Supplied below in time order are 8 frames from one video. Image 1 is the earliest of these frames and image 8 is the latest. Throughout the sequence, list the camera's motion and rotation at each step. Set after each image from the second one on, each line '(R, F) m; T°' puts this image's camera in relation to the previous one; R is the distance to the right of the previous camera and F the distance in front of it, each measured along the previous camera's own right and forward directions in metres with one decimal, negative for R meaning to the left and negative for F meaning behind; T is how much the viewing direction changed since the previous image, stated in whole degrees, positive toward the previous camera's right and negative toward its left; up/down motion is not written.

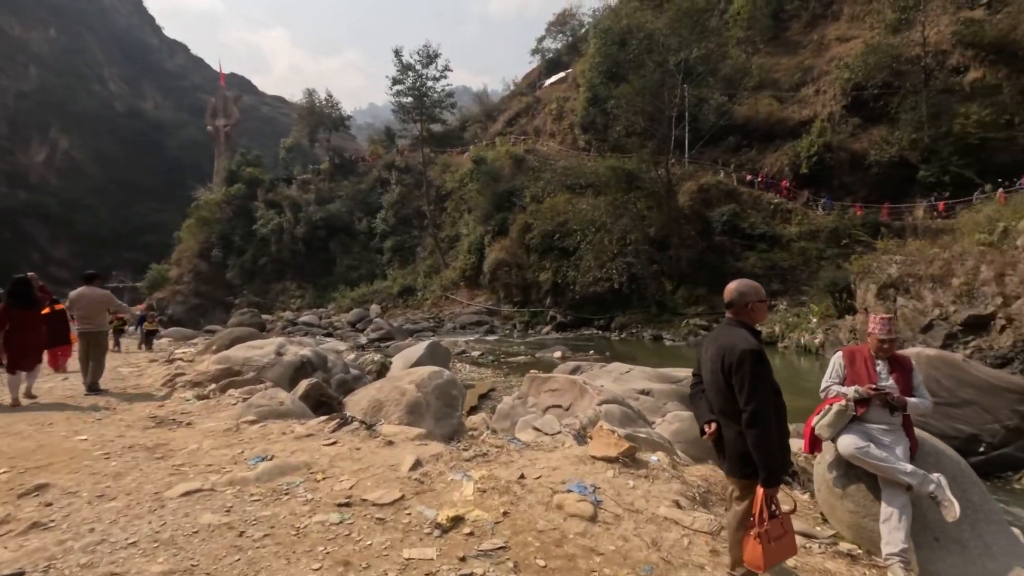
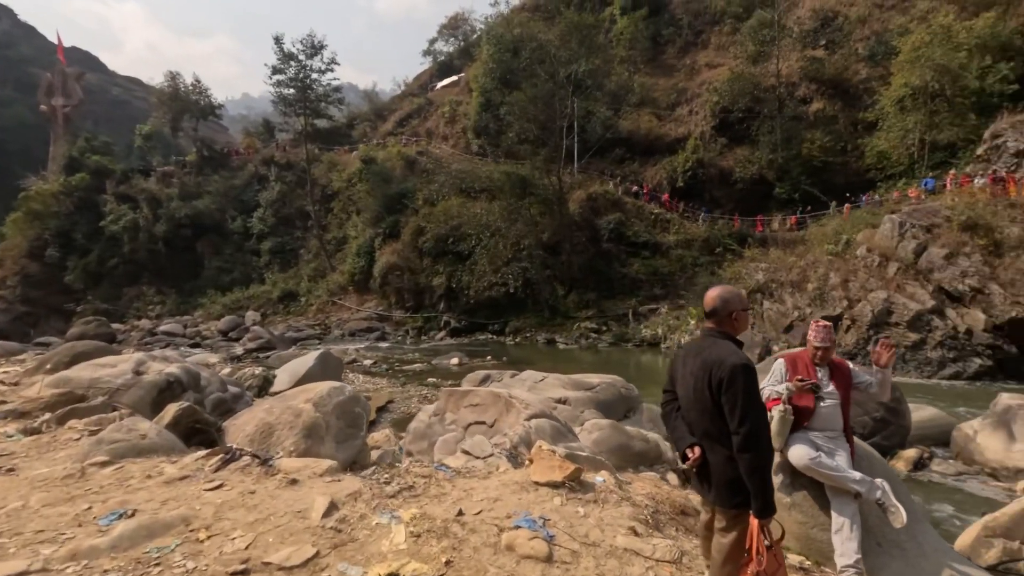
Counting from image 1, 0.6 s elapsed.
(-0.2, +0.4) m; +12°
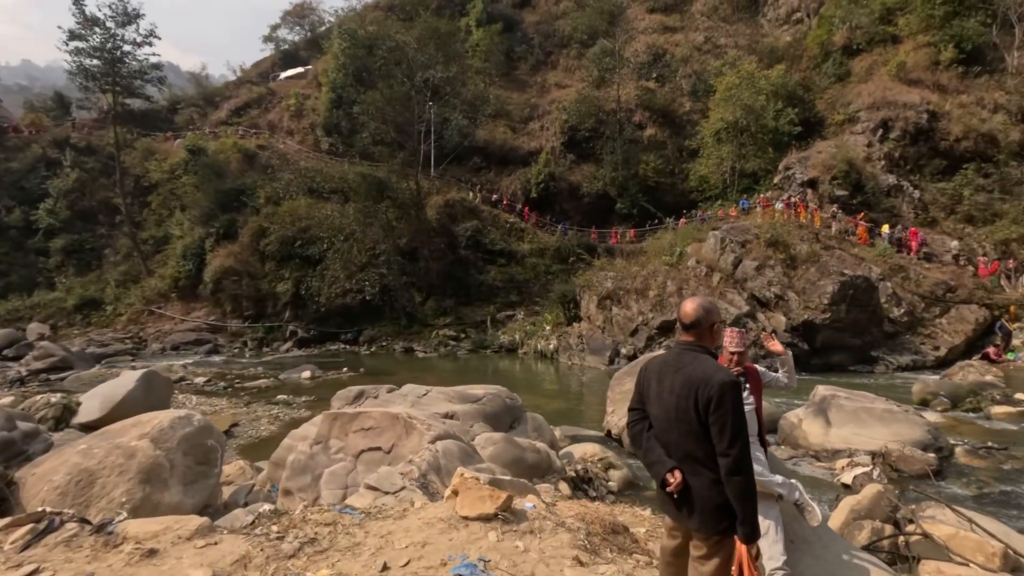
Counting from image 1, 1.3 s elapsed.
(-0.3, +0.3) m; +16°
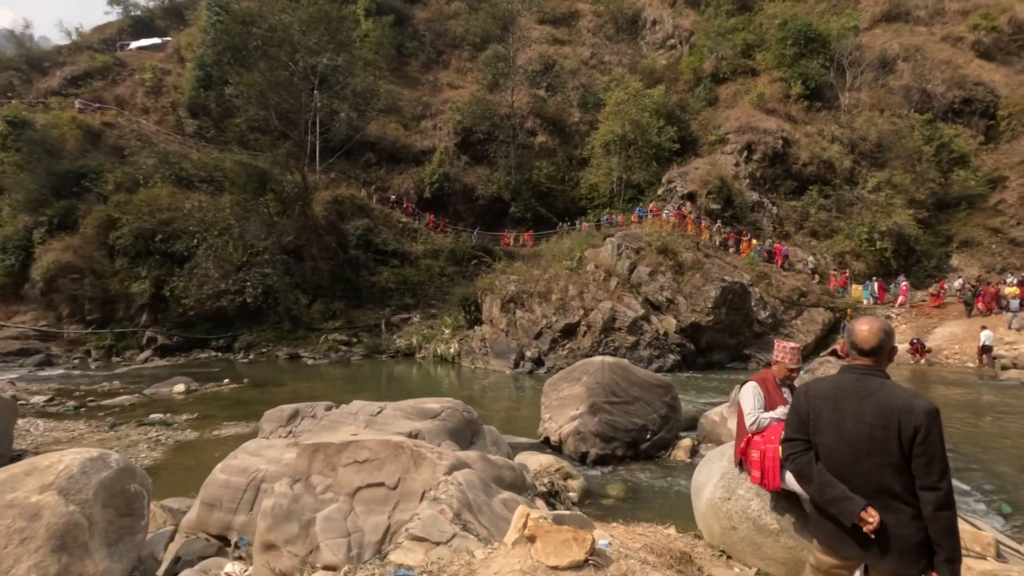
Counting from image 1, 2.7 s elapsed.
(-0.8, +0.4) m; +13°
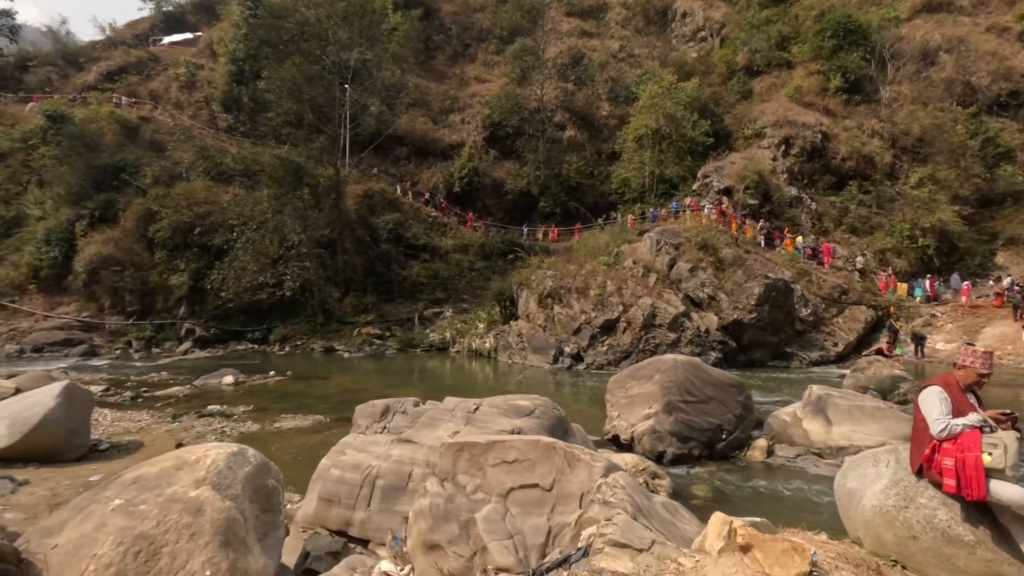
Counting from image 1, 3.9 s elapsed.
(-0.7, 0.0) m; -2°
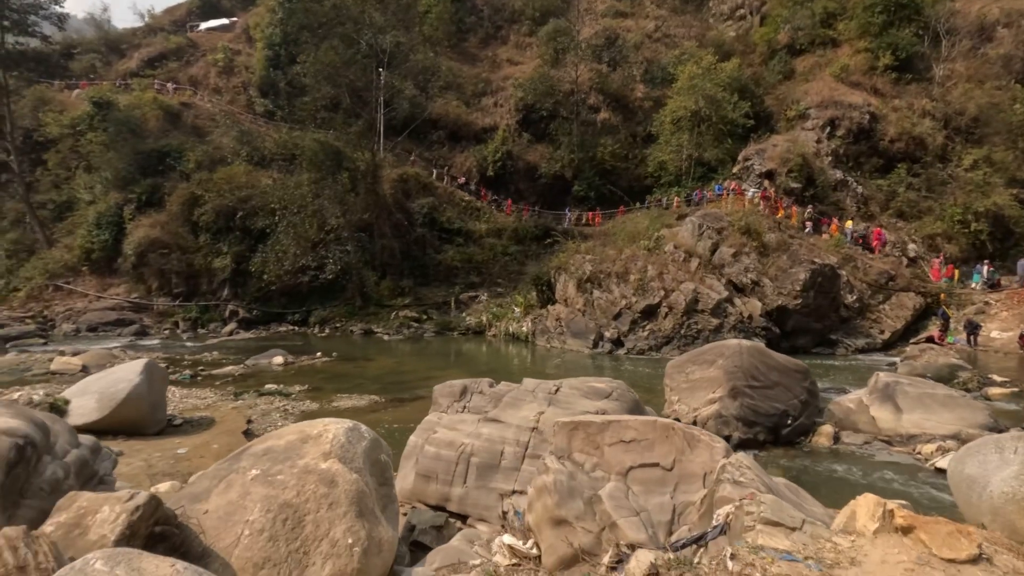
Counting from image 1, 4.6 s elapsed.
(-0.5, 0.0) m; -2°
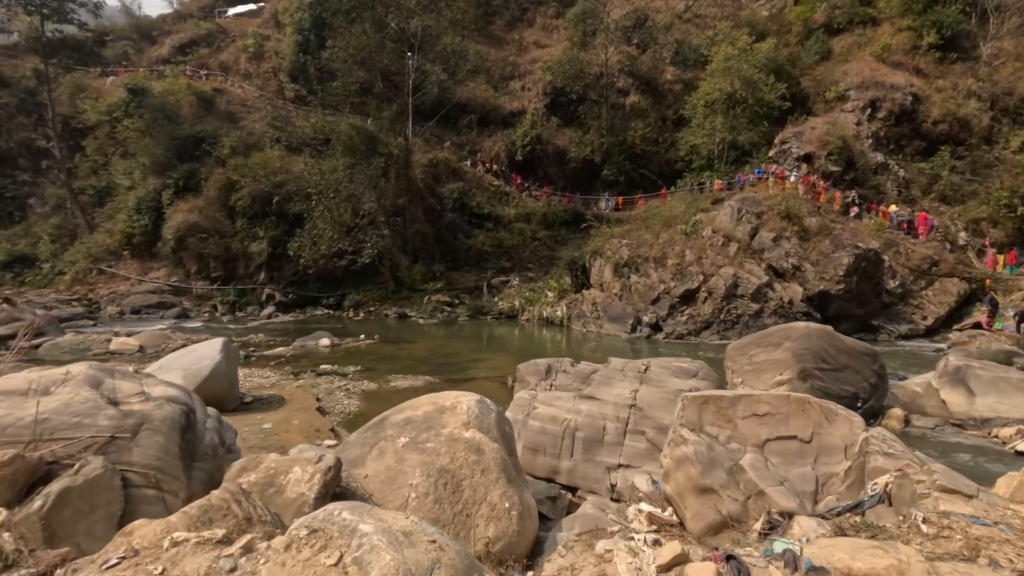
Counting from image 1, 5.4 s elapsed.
(-0.7, -0.1) m; -2°
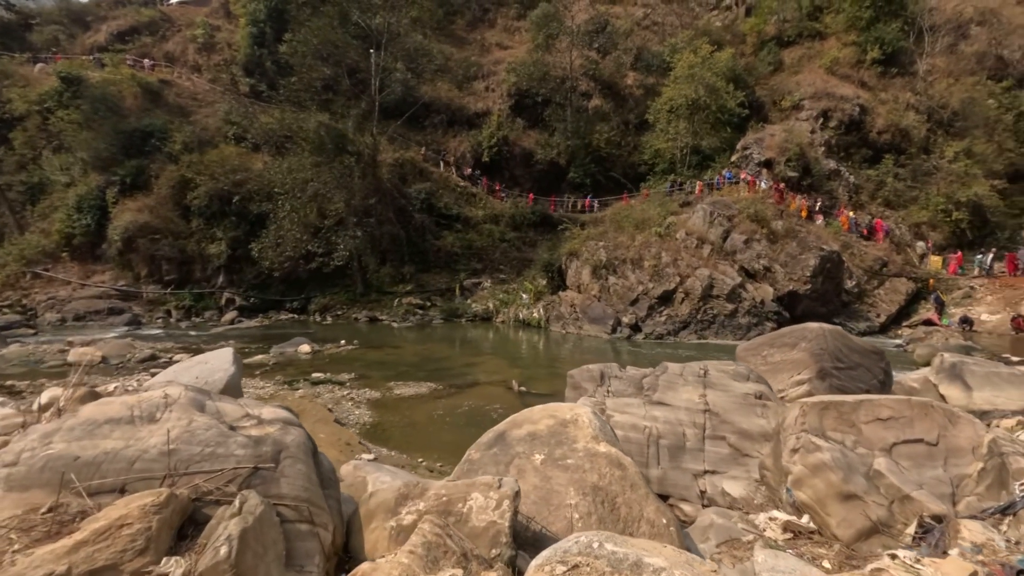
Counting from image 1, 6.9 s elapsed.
(-1.0, +0.1) m; +6°
